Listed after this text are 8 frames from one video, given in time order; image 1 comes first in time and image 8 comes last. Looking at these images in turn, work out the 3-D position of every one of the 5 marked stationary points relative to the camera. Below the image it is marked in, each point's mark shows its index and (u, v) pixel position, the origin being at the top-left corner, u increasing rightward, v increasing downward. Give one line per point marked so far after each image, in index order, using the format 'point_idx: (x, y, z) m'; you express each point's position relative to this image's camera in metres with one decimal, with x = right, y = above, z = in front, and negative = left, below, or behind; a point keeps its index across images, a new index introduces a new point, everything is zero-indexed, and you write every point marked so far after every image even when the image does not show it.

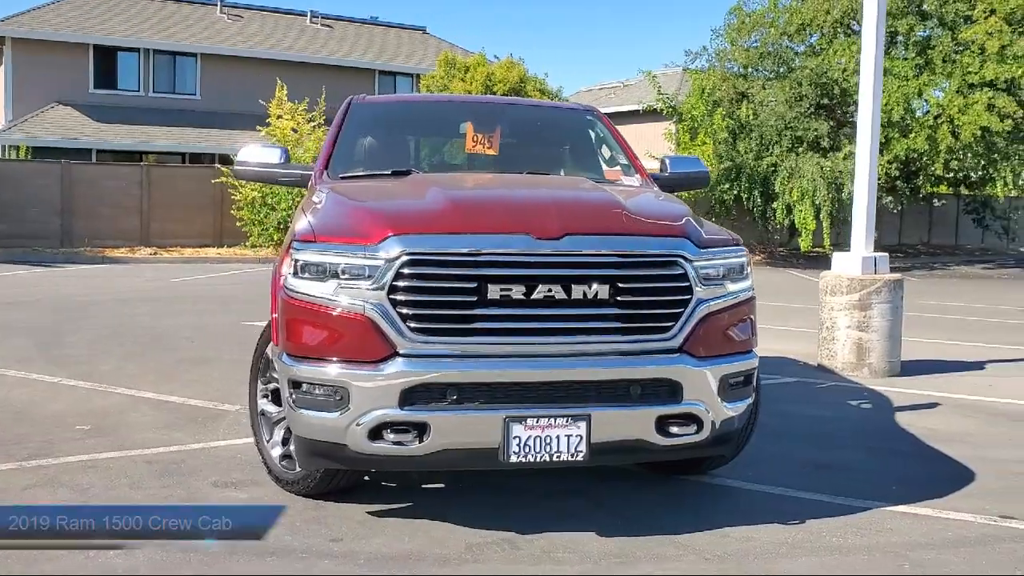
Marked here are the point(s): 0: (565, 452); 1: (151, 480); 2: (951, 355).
0: (+0.2, -0.7, +4.0) m
1: (-1.8, -1.0, +4.9) m
2: (+4.4, -0.7, +9.9) m
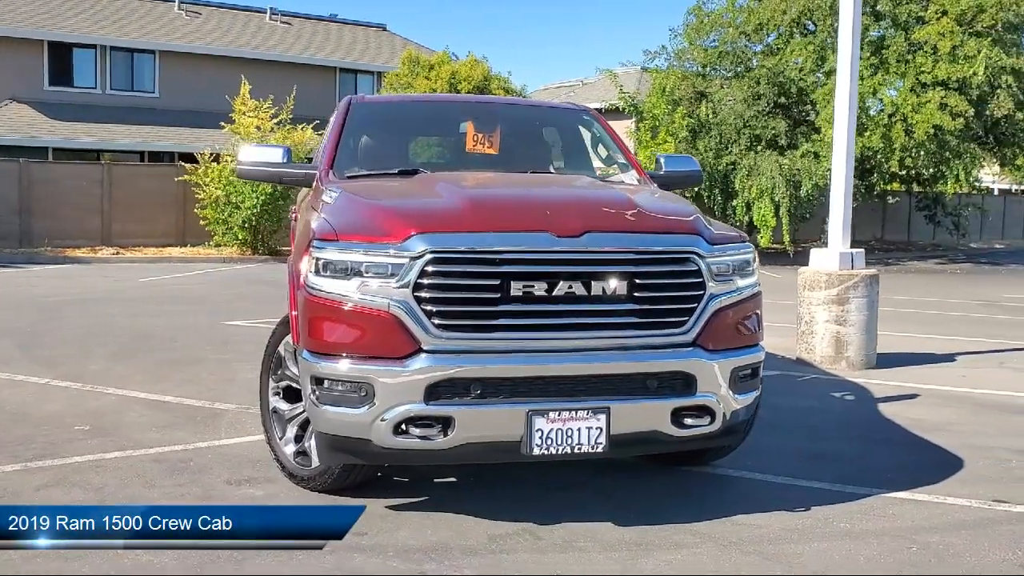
0: (+0.3, -0.7, +4.1) m
1: (-1.8, -1.0, +5.0) m
2: (+4.3, -0.6, +10.2) m
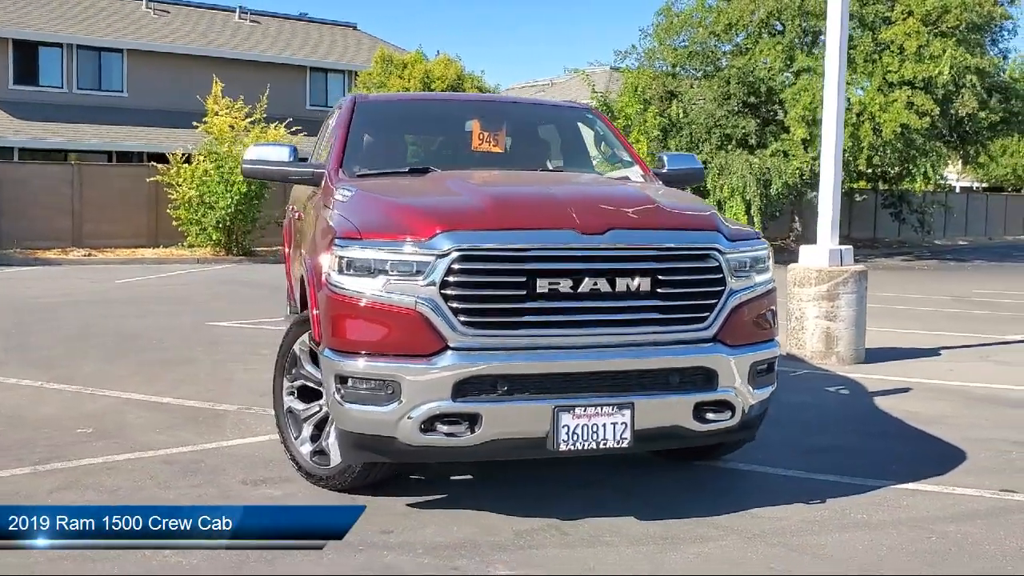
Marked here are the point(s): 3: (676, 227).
0: (+0.4, -0.6, +4.1) m
1: (-1.7, -1.0, +4.9) m
2: (+4.2, -0.6, +10.4) m
3: (+0.7, +0.3, +4.3) m
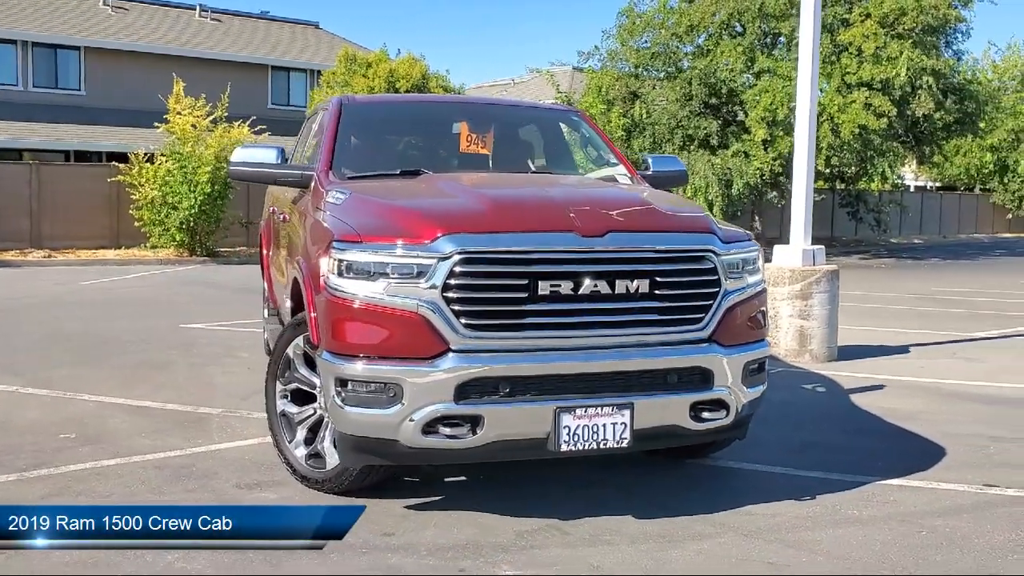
0: (+0.4, -0.6, +4.2) m
1: (-1.7, -1.0, +4.9) m
2: (+3.9, -0.6, +10.6) m
3: (+0.7, +0.3, +4.4) m
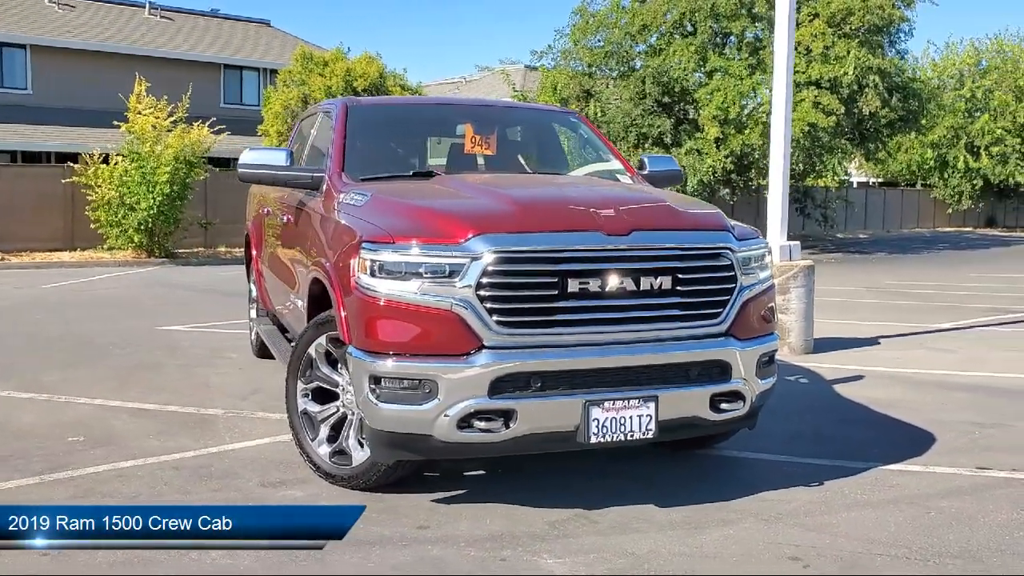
0: (+0.6, -0.6, +4.3) m
1: (-1.6, -1.0, +4.9) m
2: (+3.7, -0.5, +10.9) m
3: (+0.8, +0.3, +4.5) m
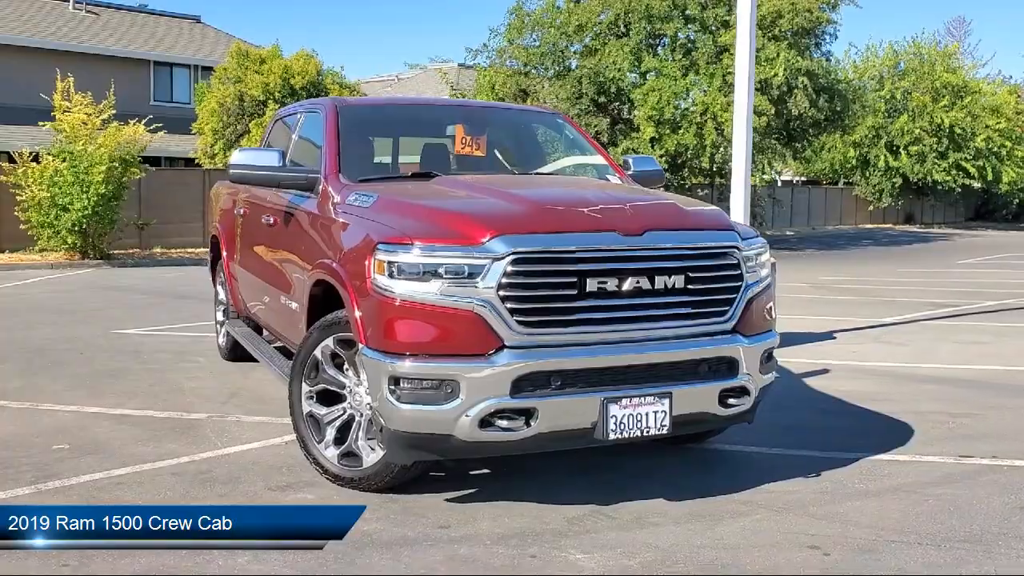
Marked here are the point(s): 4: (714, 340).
0: (+0.6, -0.6, +4.4) m
1: (-1.6, -1.0, +4.9) m
2: (+3.3, -0.5, +11.2) m
3: (+0.9, +0.3, +4.6) m
4: (+0.9, -0.2, +4.6) m
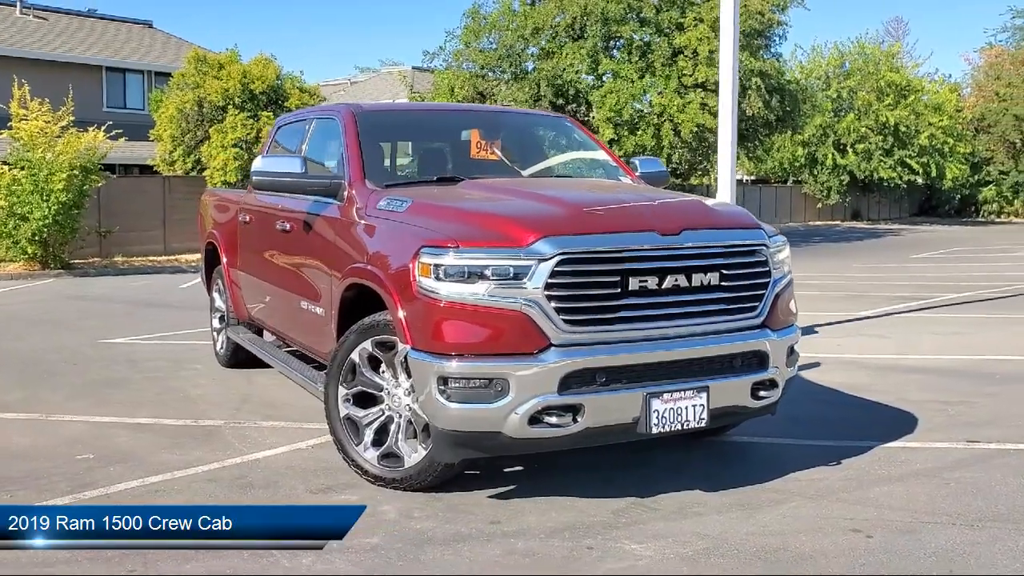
0: (+0.8, -0.6, +4.6) m
1: (-1.4, -1.0, +4.9) m
2: (+3.1, -0.4, +11.5) m
3: (+1.1, +0.3, +4.8) m
4: (+1.1, -0.2, +4.8) m
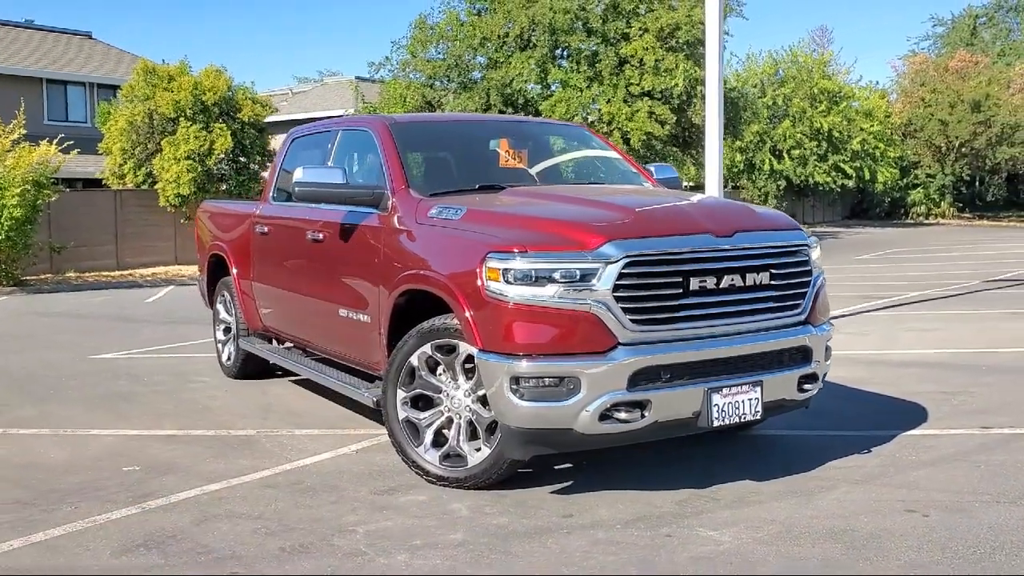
0: (+1.2, -0.6, +4.8) m
1: (-1.1, -1.1, +5.0) m
2: (+3.0, -0.4, +11.8) m
3: (+1.3, +0.3, +5.1) m
4: (+1.4, -0.2, +5.0) m
